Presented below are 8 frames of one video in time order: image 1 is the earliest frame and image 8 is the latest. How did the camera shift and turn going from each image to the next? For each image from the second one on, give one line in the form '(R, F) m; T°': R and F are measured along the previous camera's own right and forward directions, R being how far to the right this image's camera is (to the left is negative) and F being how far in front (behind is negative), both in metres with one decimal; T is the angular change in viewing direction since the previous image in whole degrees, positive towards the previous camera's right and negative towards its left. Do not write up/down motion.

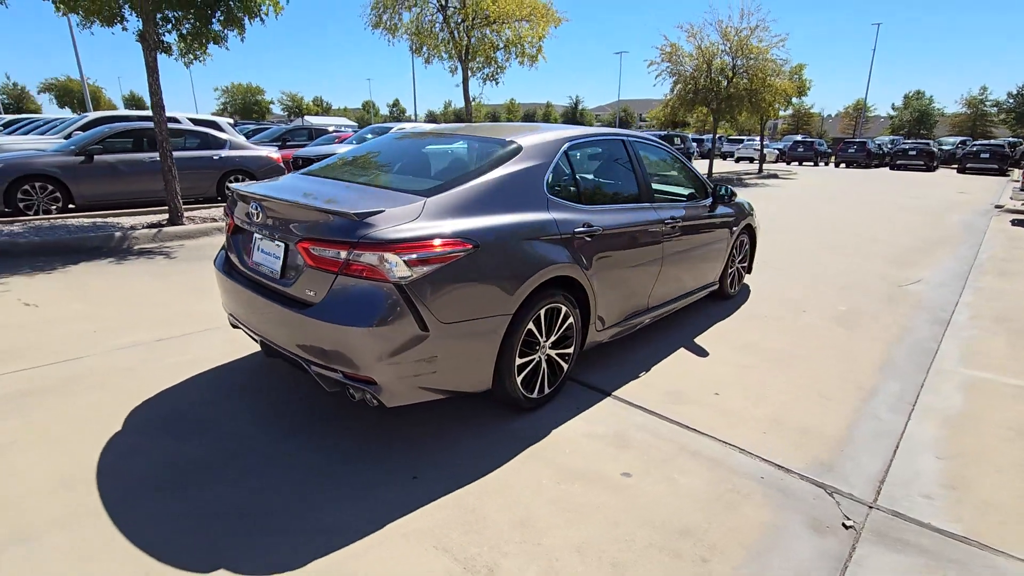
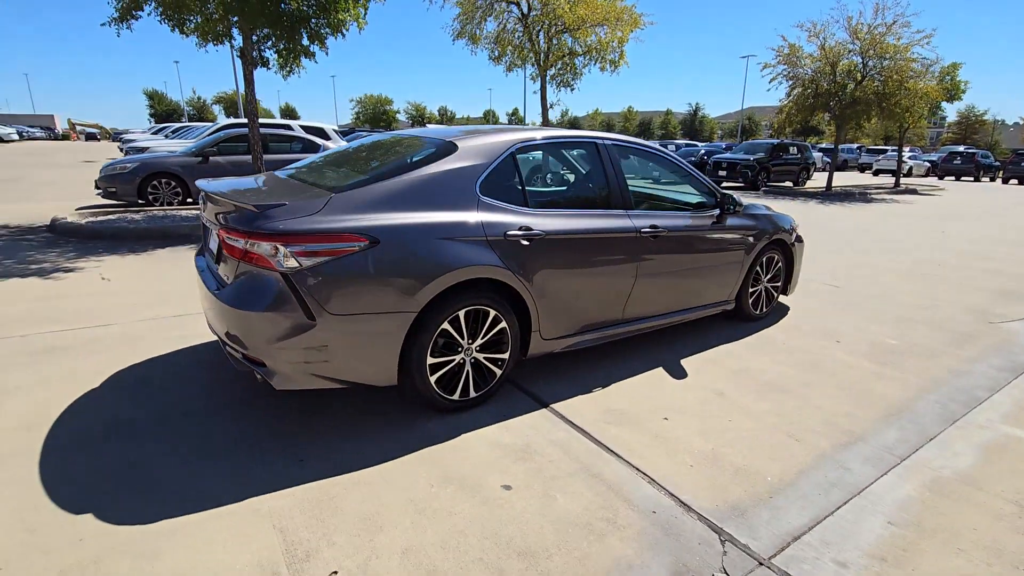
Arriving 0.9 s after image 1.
(+1.1, +0.1) m; -12°
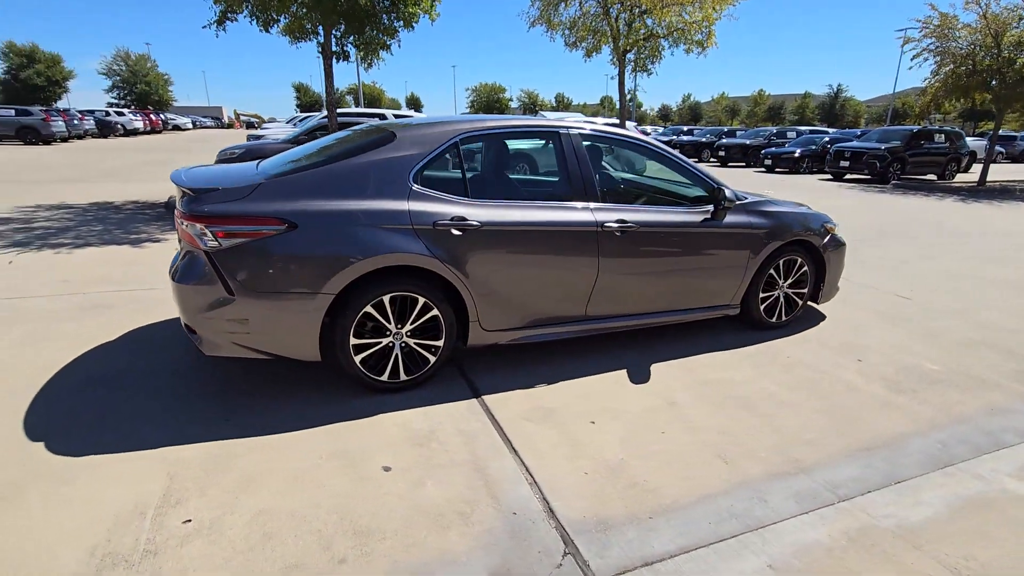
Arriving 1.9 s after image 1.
(+1.1, +0.1) m; -12°
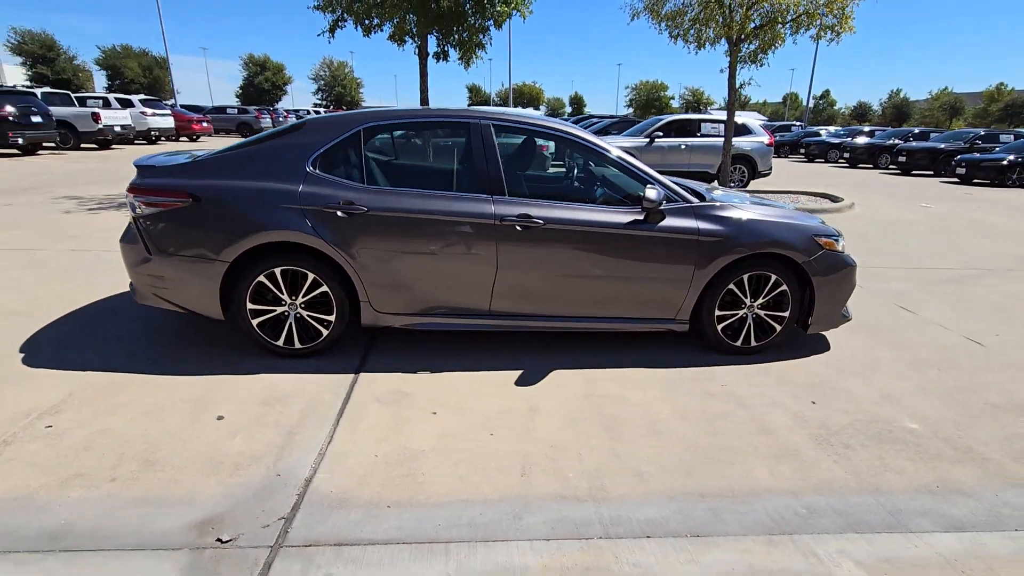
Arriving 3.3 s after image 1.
(+1.8, +0.3) m; -17°
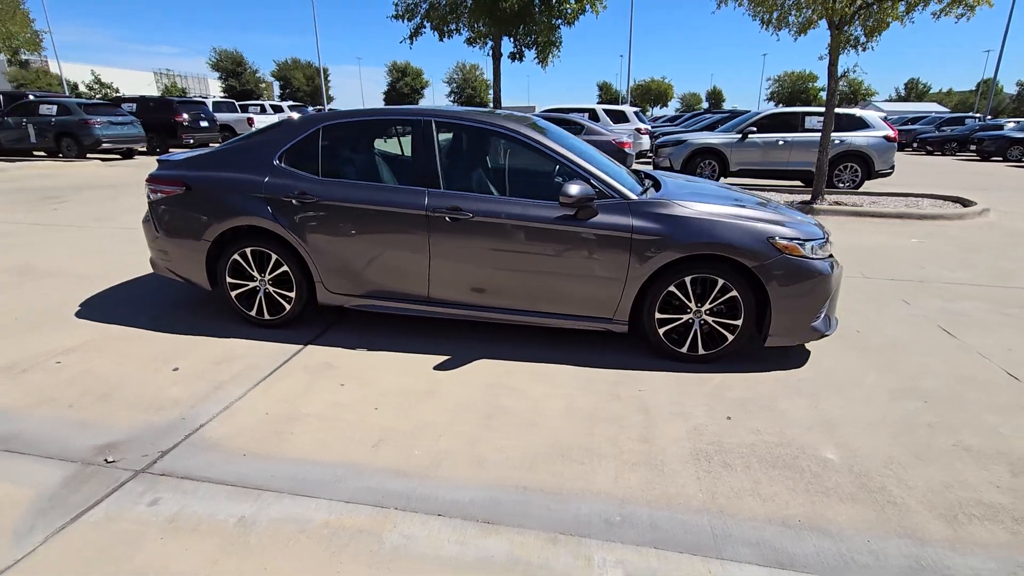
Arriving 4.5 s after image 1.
(+1.4, +0.1) m; -14°
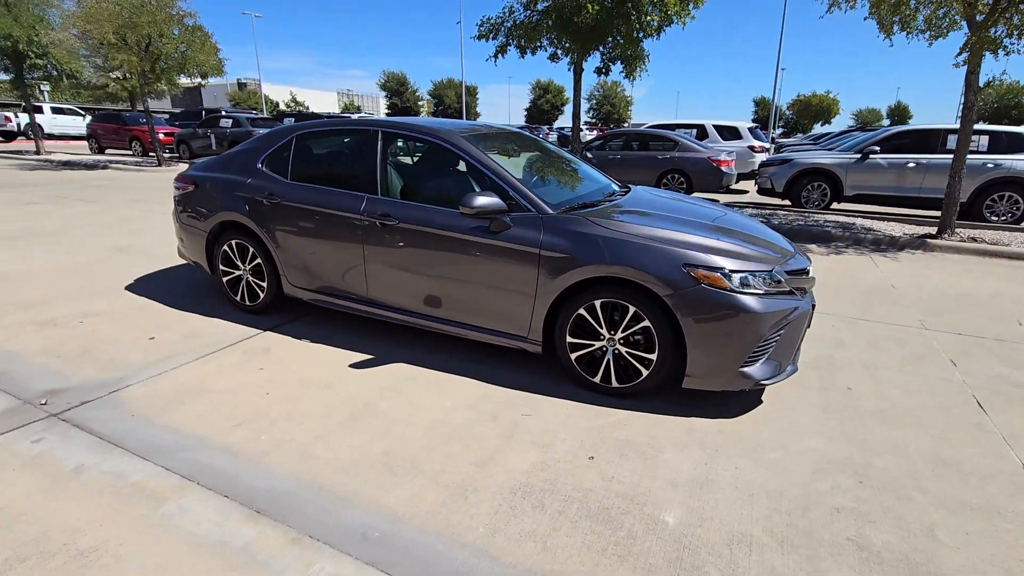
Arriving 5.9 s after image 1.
(+1.5, +0.3) m; -15°
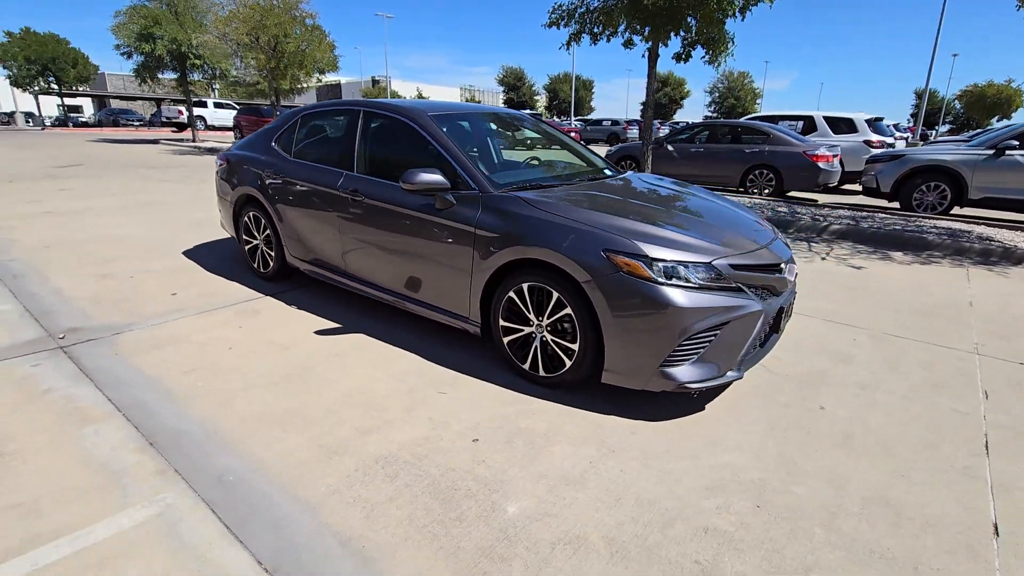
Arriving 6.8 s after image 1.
(+1.1, +0.2) m; -12°
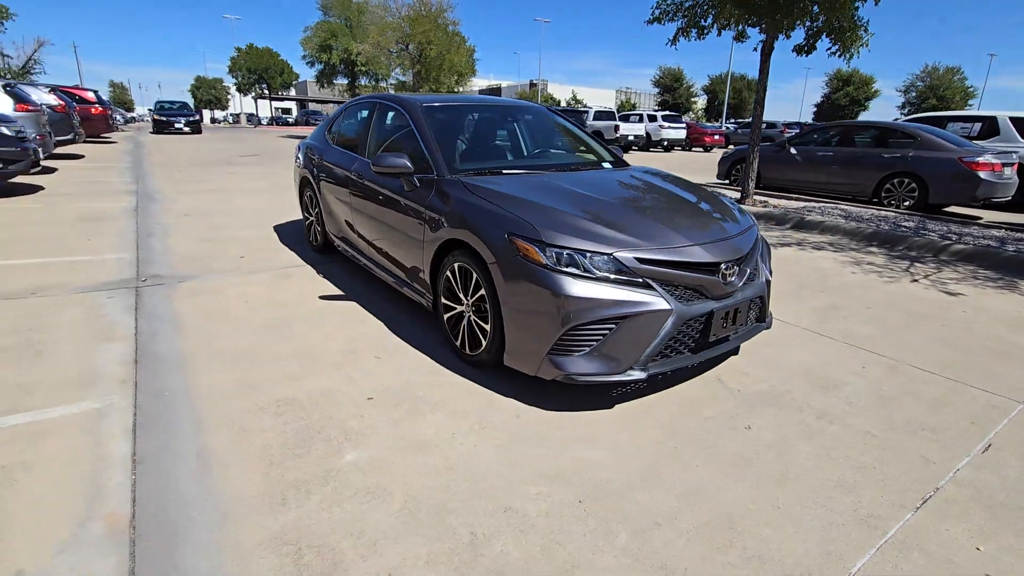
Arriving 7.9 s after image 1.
(+1.3, +0.1) m; -16°
